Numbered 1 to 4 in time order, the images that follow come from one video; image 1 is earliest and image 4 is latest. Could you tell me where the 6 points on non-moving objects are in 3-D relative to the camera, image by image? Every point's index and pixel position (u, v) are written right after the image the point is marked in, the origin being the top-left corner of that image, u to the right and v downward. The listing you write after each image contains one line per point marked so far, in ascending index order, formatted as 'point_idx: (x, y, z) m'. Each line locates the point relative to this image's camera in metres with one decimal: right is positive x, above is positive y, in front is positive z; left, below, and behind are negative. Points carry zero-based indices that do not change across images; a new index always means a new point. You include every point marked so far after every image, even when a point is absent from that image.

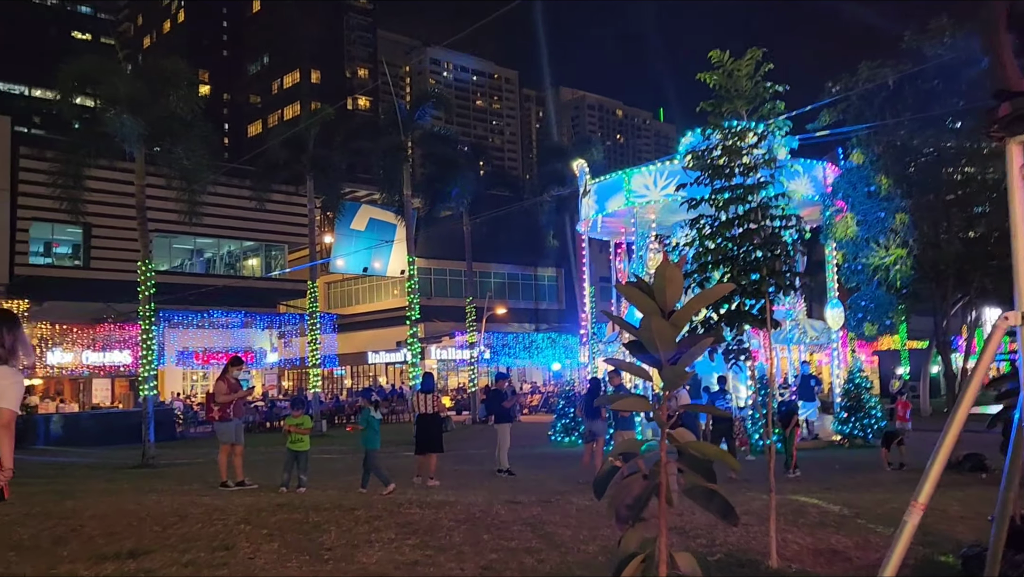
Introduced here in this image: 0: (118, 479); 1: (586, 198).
0: (-5.6, -2.8, +12.5) m
1: (+1.9, +2.1, +18.8) m
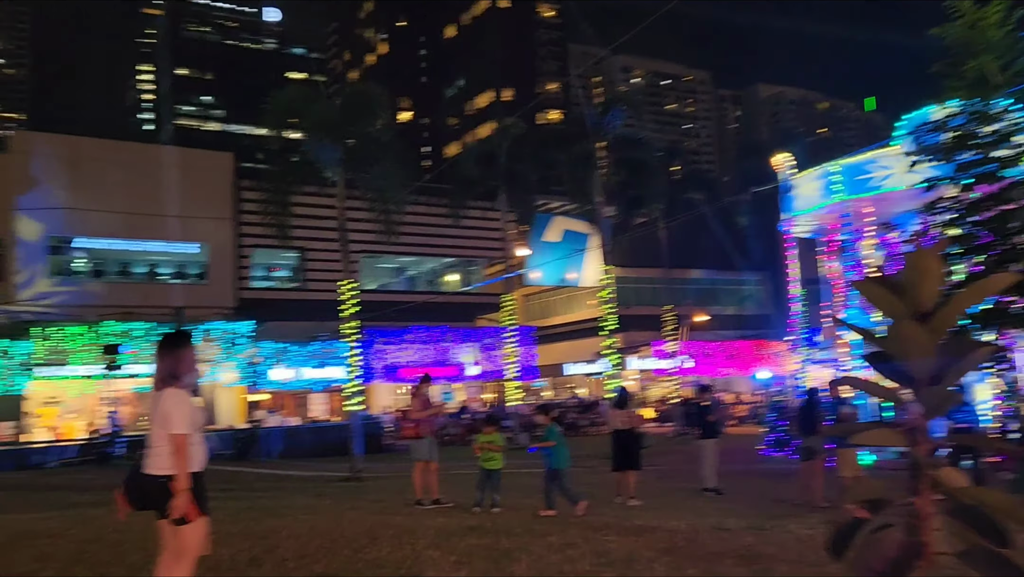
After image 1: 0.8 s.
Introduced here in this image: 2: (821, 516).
0: (-2.7, -3.0, +12.8) m
1: (+5.9, +2.0, +17.4) m
2: (+3.5, -2.6, +9.8) m
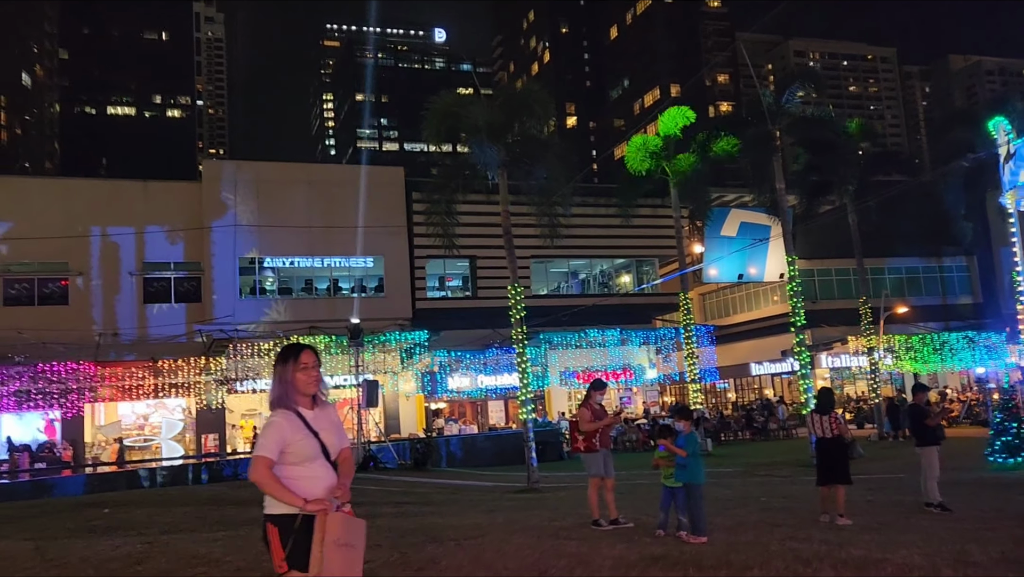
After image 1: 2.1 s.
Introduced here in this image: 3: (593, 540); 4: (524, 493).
0: (-0.2, -3.1, +12.1) m
1: (+9.0, +2.4, +14.9) m
2: (+5.3, -2.3, +7.9) m
3: (+0.7, -2.3, +7.8) m
4: (+0.2, -3.8, +16.3) m
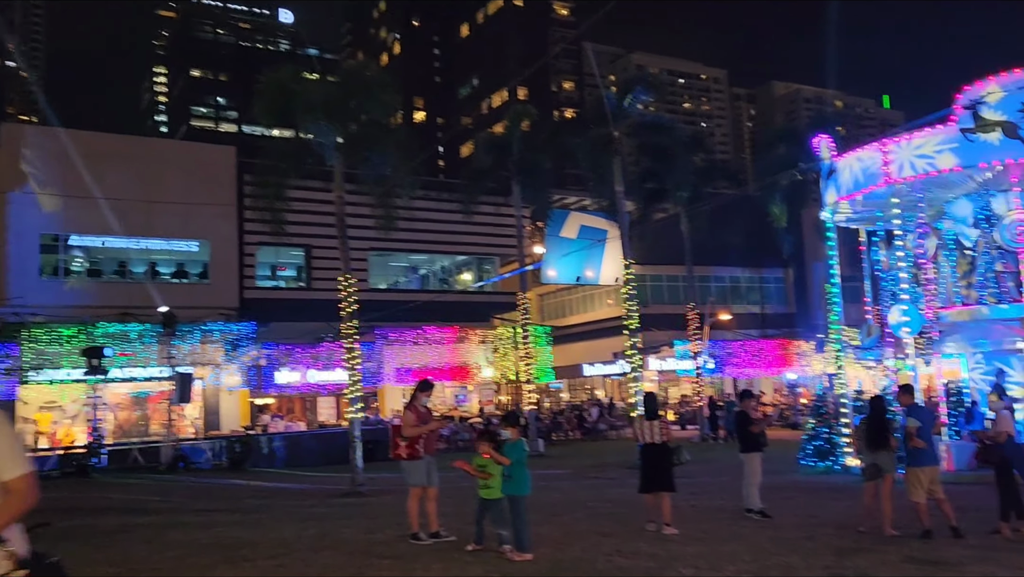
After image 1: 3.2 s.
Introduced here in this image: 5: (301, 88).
0: (-2.5, -3.0, +11.2) m
1: (+6.1, +2.1, +15.6) m
2: (+3.6, -2.5, +8.1) m
3: (-0.8, -2.2, +7.1) m
4: (-2.9, -3.7, +15.3) m
5: (-4.2, +4.1, +17.8) m
